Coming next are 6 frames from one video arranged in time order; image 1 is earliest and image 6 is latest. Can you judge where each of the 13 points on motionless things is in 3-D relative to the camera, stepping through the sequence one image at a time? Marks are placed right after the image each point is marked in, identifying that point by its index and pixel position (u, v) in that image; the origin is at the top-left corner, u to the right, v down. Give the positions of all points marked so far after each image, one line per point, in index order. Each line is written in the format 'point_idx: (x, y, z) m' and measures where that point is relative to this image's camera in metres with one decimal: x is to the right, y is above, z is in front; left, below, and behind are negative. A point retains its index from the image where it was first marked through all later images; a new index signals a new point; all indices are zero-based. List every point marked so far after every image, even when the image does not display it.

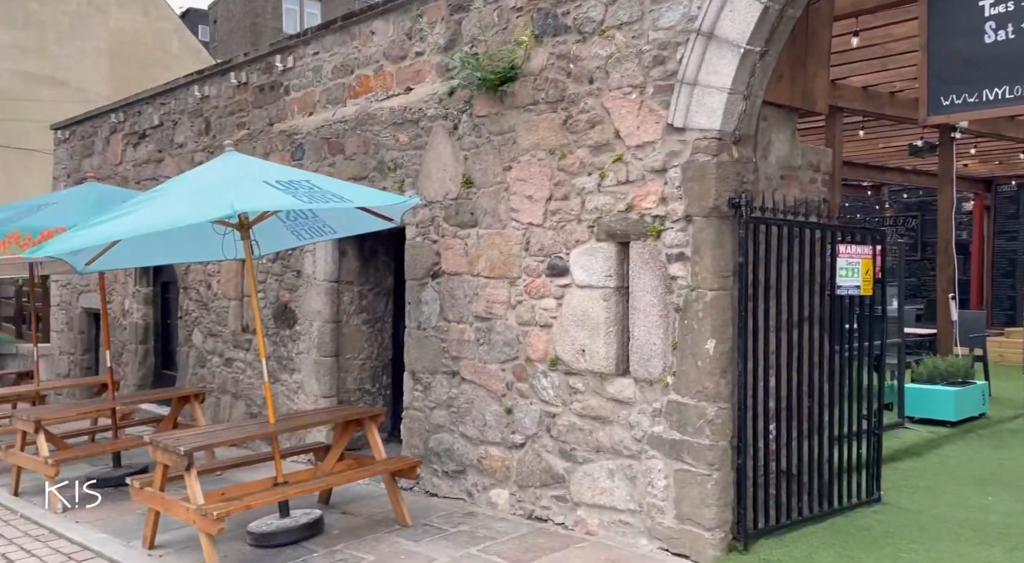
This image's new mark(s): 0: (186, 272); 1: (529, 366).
0: (-3.3, +0.1, +10.7) m
1: (+0.1, -0.5, +6.4) m
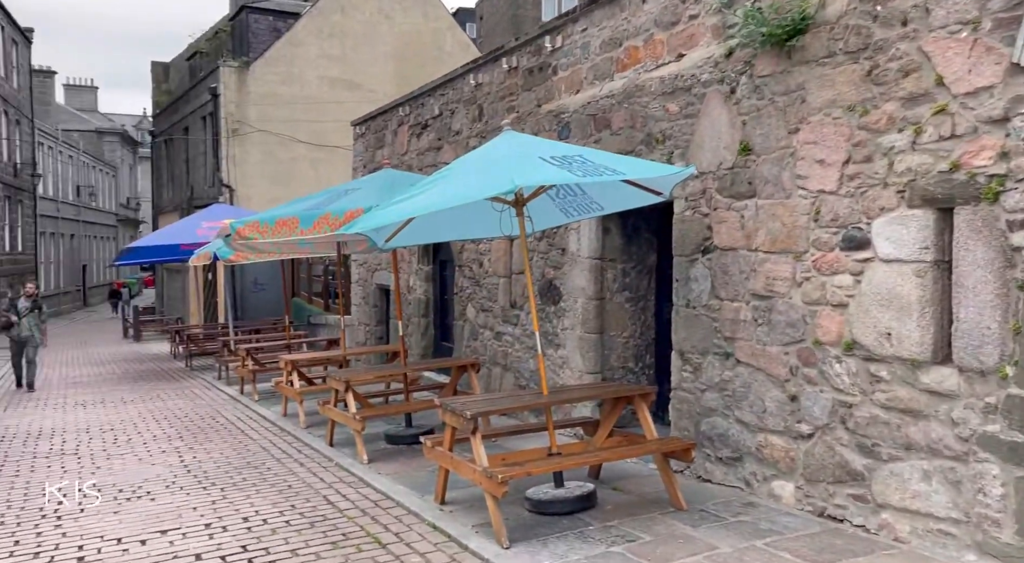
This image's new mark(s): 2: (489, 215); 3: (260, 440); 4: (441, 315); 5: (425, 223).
0: (-0.5, +0.3, +10.8) m
1: (+1.7, -0.4, +5.8) m
2: (-0.2, +0.5, +7.9) m
3: (-2.5, -1.6, +10.5) m
4: (-0.9, -0.4, +12.7) m
5: (-0.7, +0.4, +7.8) m
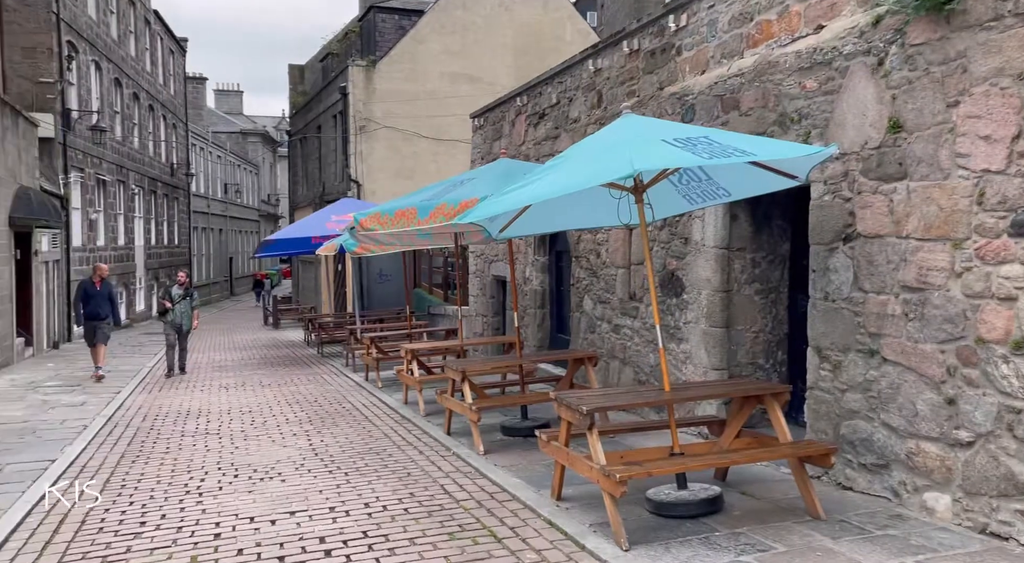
0: (+0.7, +0.4, +10.5) m
1: (+2.4, -0.3, +5.3) m
2: (+0.7, +0.6, +7.5) m
3: (-1.4, -1.5, +10.4) m
4: (+0.5, -0.3, +12.4) m
5: (+0.2, +0.5, +7.5) m
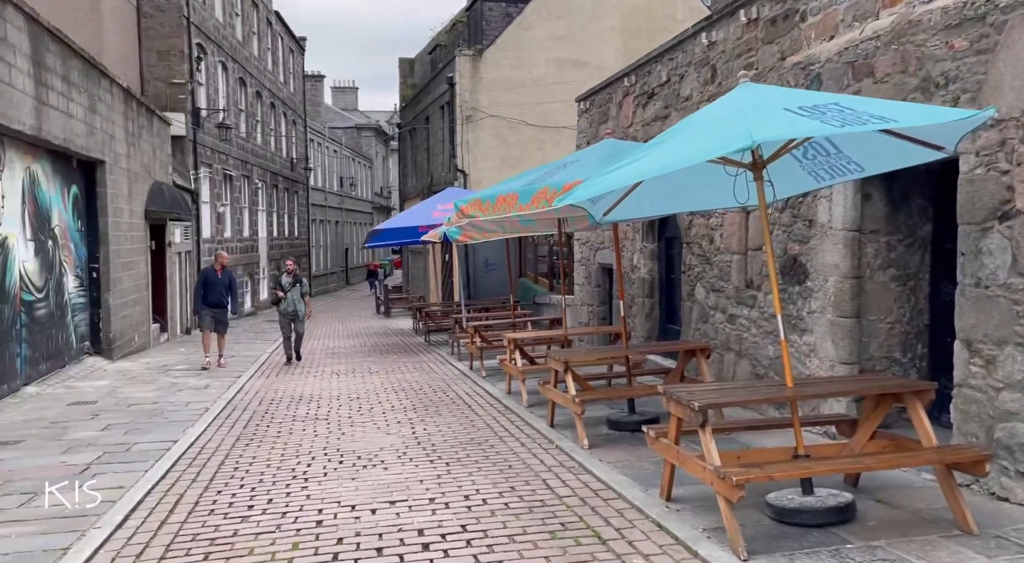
0: (+1.7, +0.5, +10.0) m
1: (+2.9, -0.3, +4.6) m
2: (+1.4, +0.7, +7.0) m
3: (-0.3, -1.3, +10.1) m
4: (+1.8, -0.2, +11.9) m
5: (+1.0, +0.6, +7.0) m
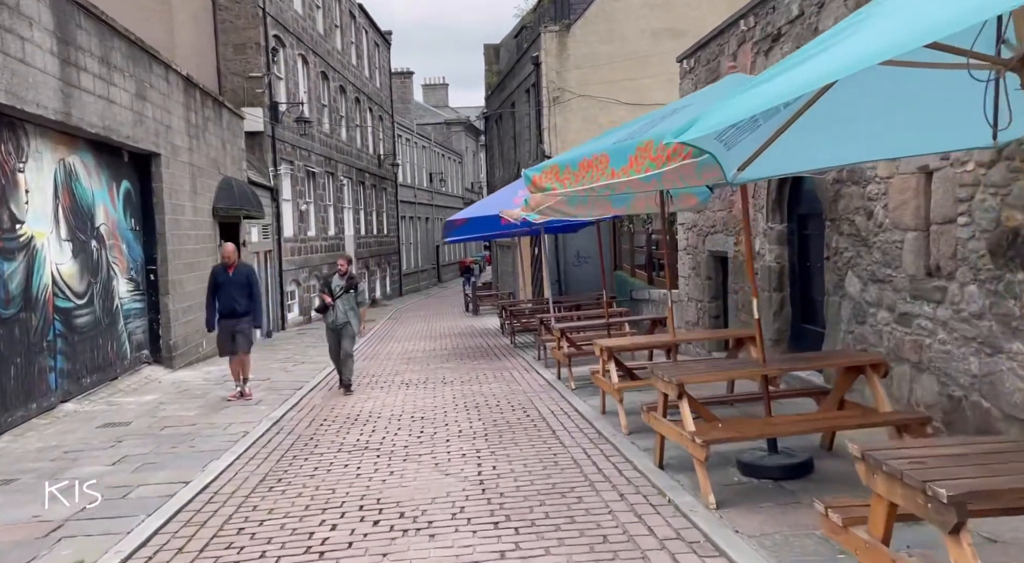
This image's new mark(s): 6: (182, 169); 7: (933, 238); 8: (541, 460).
0: (+2.4, +0.6, +7.6) m
1: (+3.1, -0.2, +2.2) m
2: (+1.9, +0.7, +4.7) m
3: (+0.4, -1.3, +7.9) m
4: (+2.6, -0.1, +9.5) m
5: (+1.4, +0.7, +4.7) m
6: (-5.5, +1.8, +16.8) m
7: (+2.5, +0.3, +6.2) m
8: (+0.2, -1.3, +7.4) m
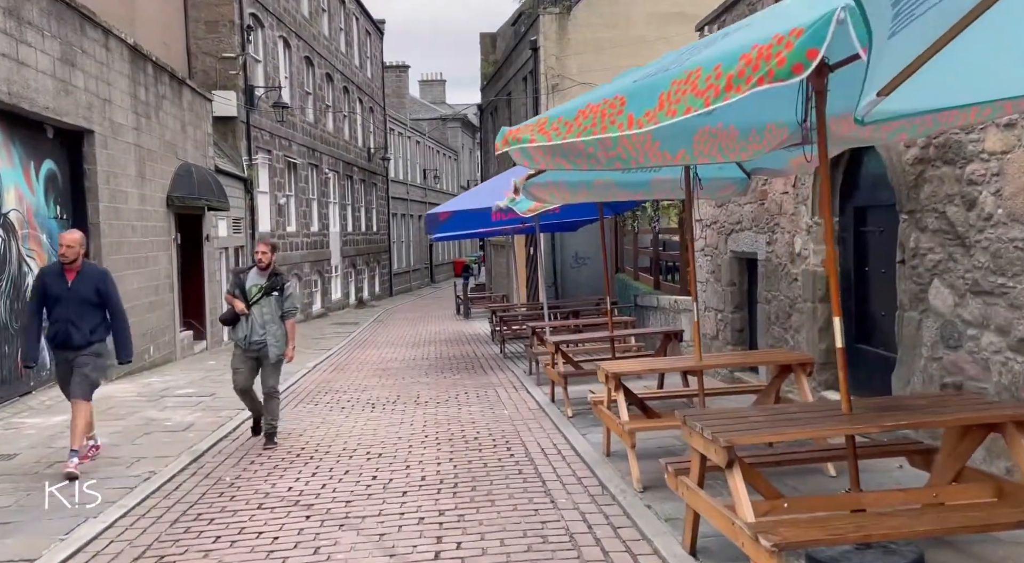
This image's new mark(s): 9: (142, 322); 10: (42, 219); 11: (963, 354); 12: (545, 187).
0: (+2.3, +0.6, +5.6) m
1: (+2.9, -0.3, +0.2) m
2: (+1.7, +0.7, +2.7) m
3: (+0.3, -1.3, +5.9) m
4: (+2.5, -0.1, +7.5) m
5: (+1.3, +0.6, +2.7) m
6: (-5.6, +1.9, +14.8) m
7: (+2.4, +0.2, +4.2) m
8: (0.0, -1.4, +5.4) m
9: (-5.5, -0.6, +15.2) m
10: (-5.5, +0.7, +12.0) m
11: (+2.3, -0.4, +5.1) m
12: (+0.3, +0.7, +7.9) m
